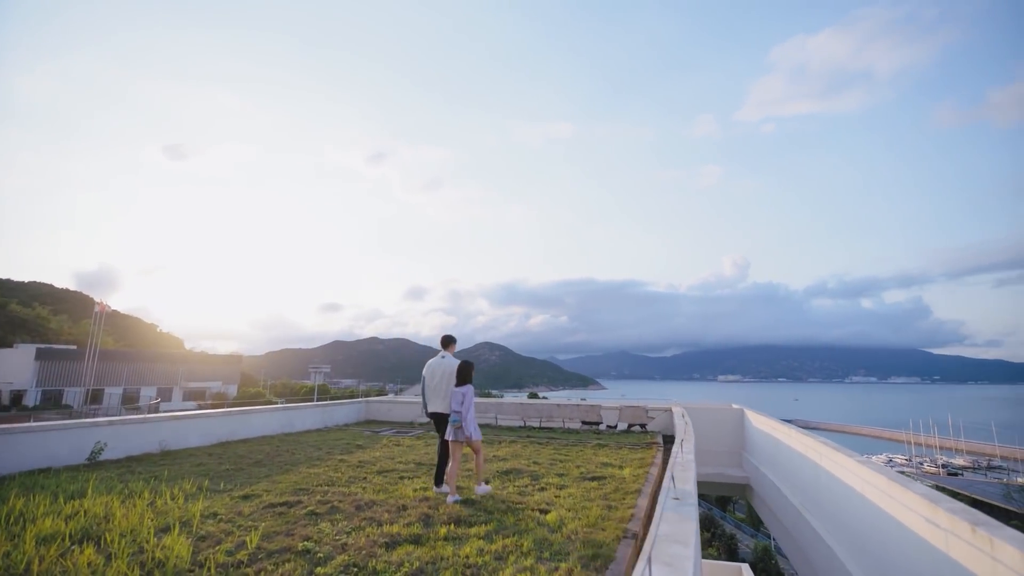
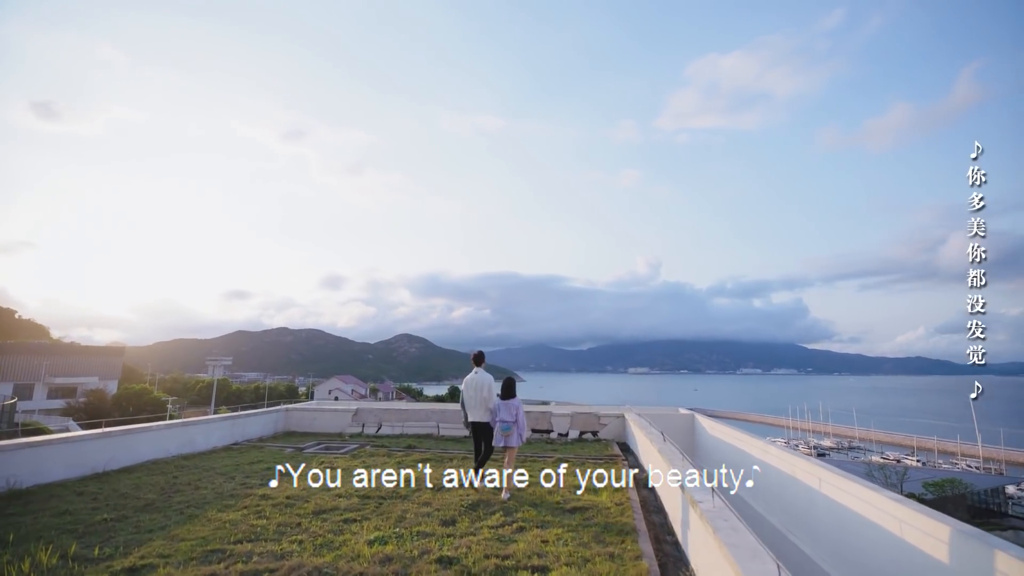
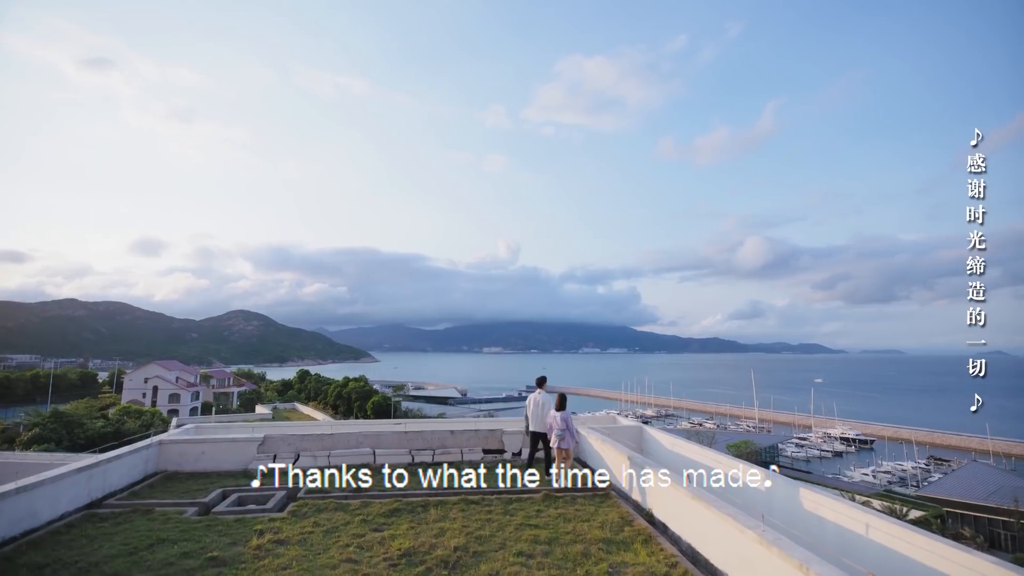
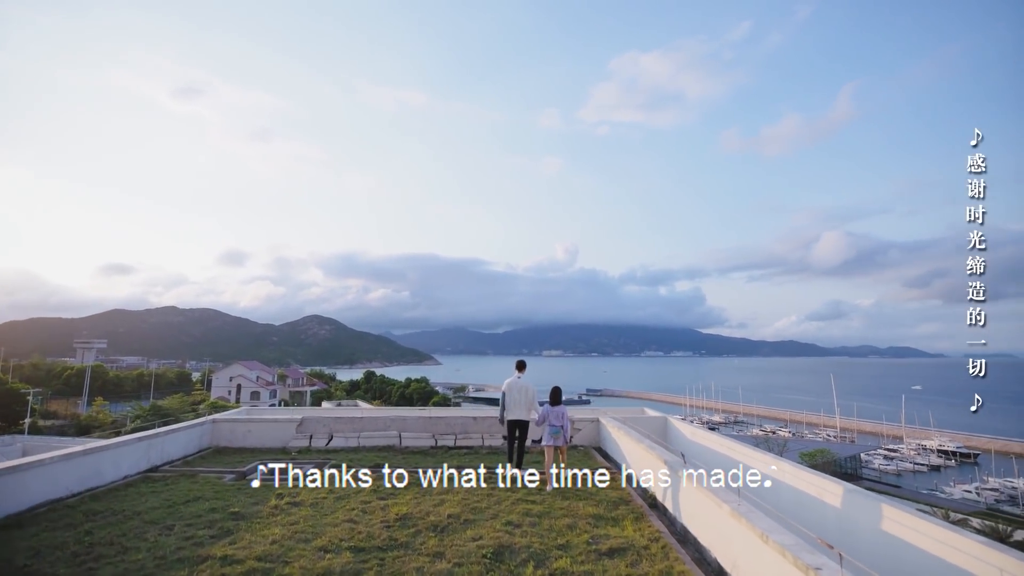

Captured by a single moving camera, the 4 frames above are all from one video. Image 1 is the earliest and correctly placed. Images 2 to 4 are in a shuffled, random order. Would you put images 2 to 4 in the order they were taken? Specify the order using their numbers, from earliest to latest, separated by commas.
2, 4, 3
